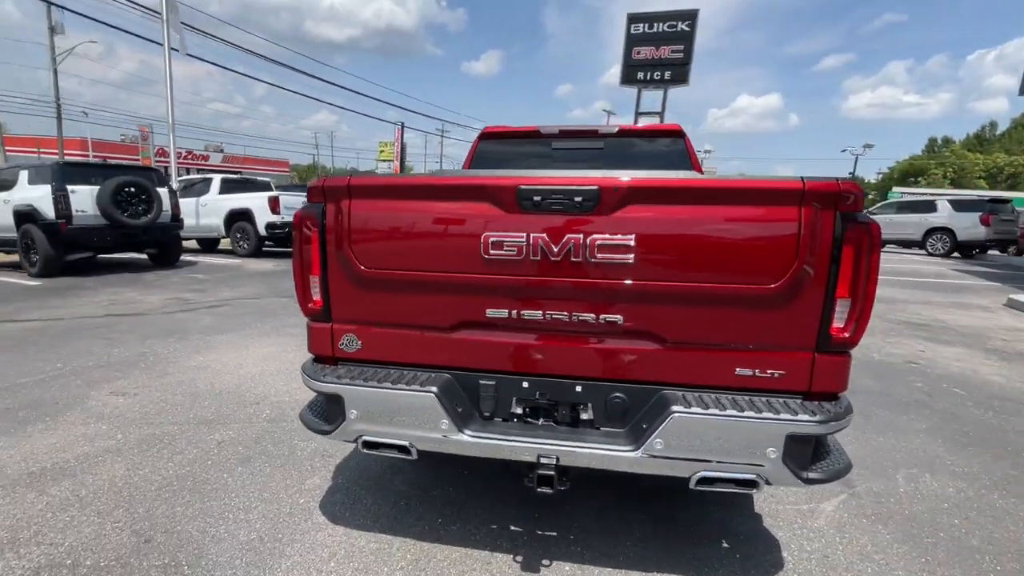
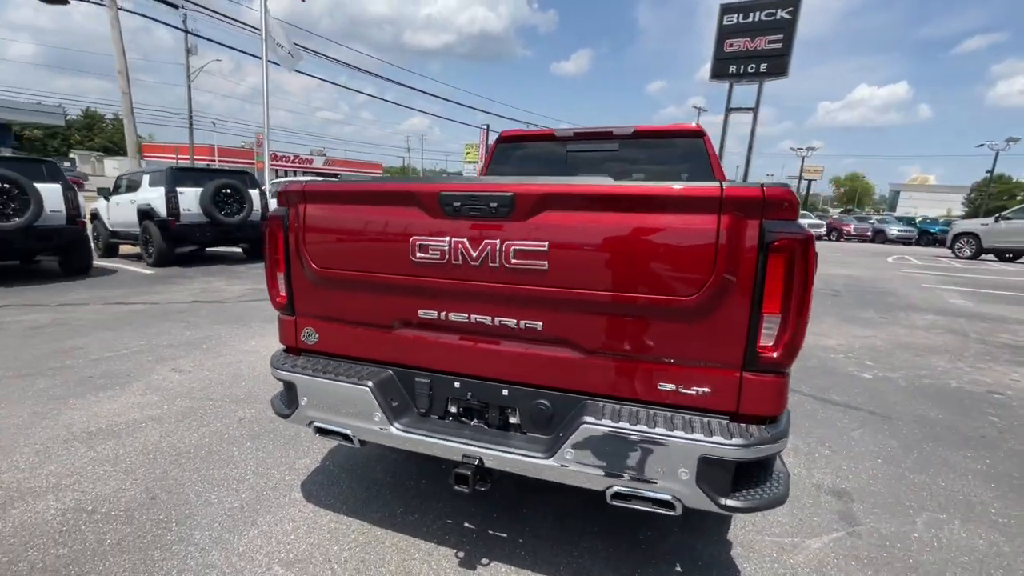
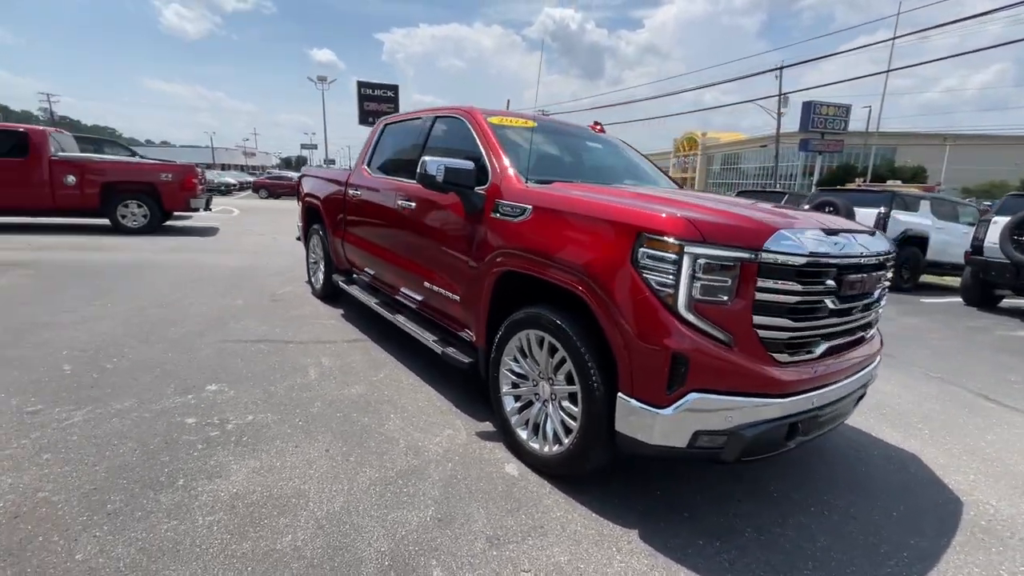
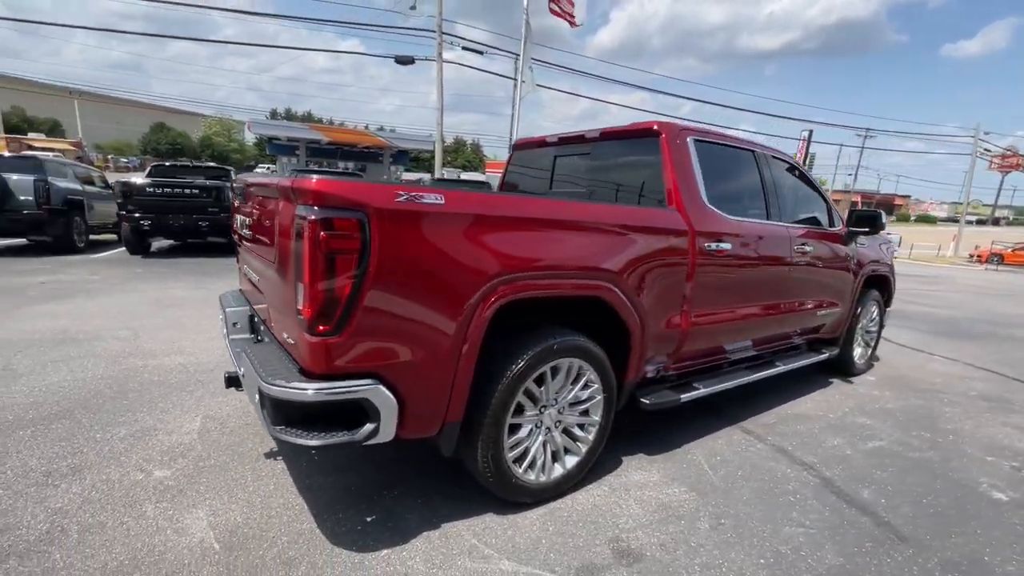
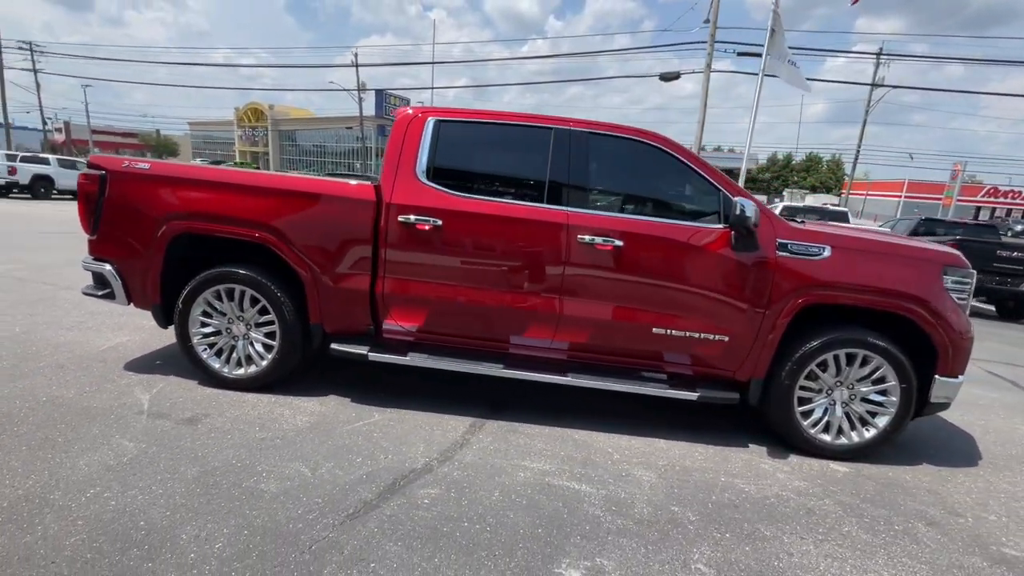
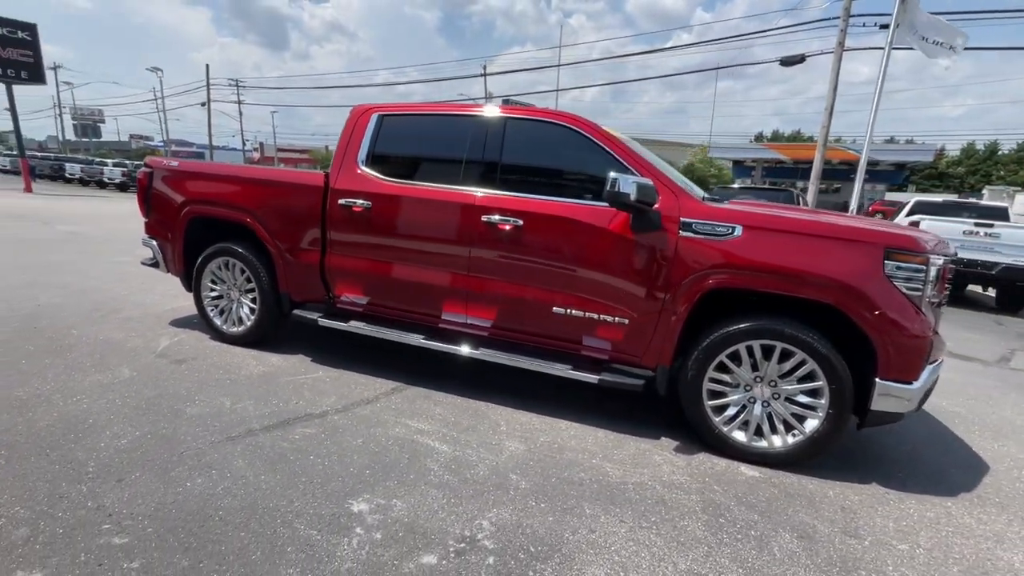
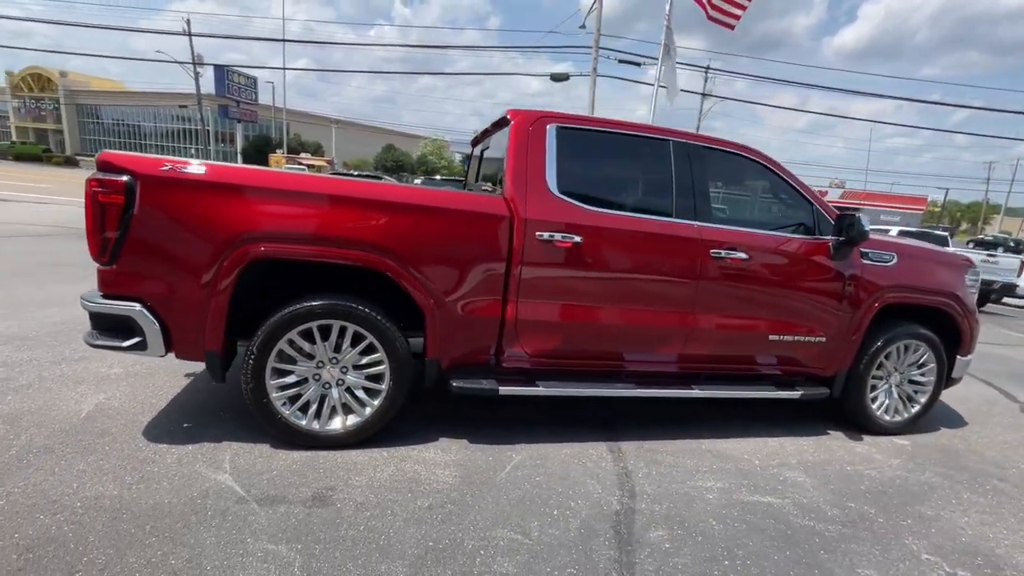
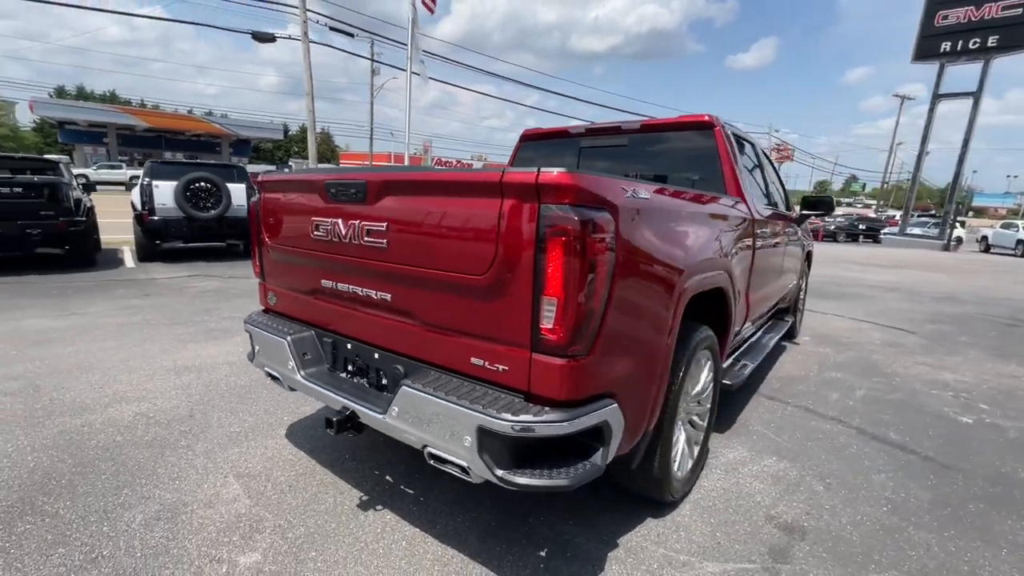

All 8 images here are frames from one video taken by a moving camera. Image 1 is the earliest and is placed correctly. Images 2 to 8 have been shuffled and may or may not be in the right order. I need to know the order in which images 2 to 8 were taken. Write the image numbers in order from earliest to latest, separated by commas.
2, 8, 4, 7, 5, 6, 3
